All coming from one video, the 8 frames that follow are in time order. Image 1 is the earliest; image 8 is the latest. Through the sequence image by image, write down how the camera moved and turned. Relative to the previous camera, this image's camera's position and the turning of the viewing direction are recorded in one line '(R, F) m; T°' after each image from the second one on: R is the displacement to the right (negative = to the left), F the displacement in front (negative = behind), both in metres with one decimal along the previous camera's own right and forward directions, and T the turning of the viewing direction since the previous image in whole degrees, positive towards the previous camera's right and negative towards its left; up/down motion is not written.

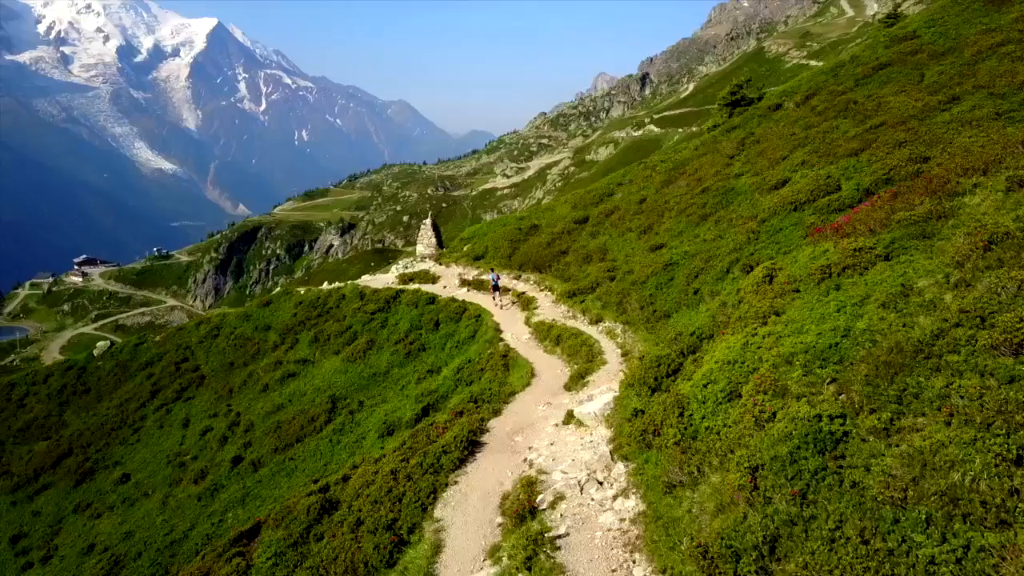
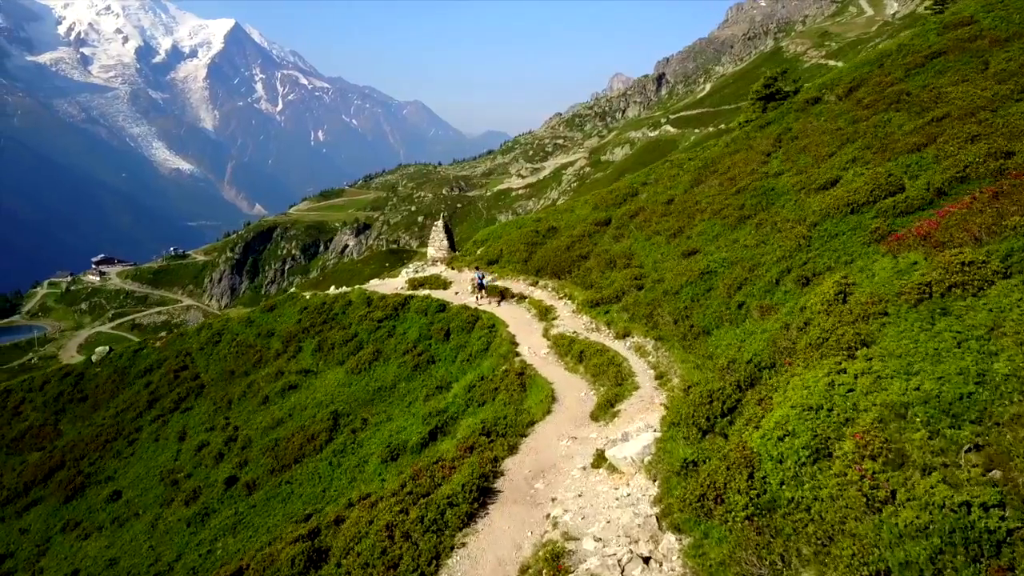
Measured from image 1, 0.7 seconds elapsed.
(-0.1, +2.8) m; -1°
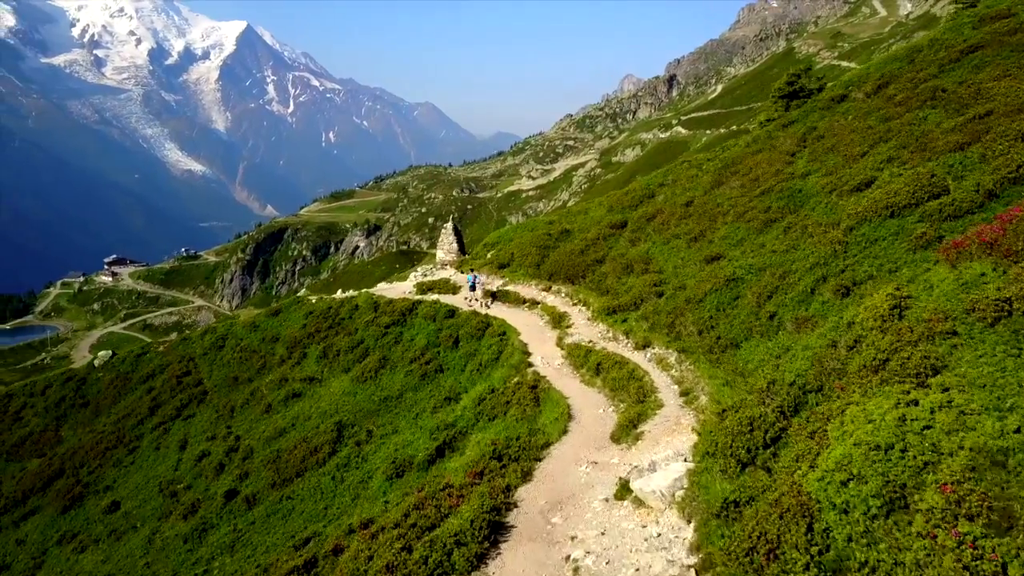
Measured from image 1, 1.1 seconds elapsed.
(-0.1, +1.5) m; -1°
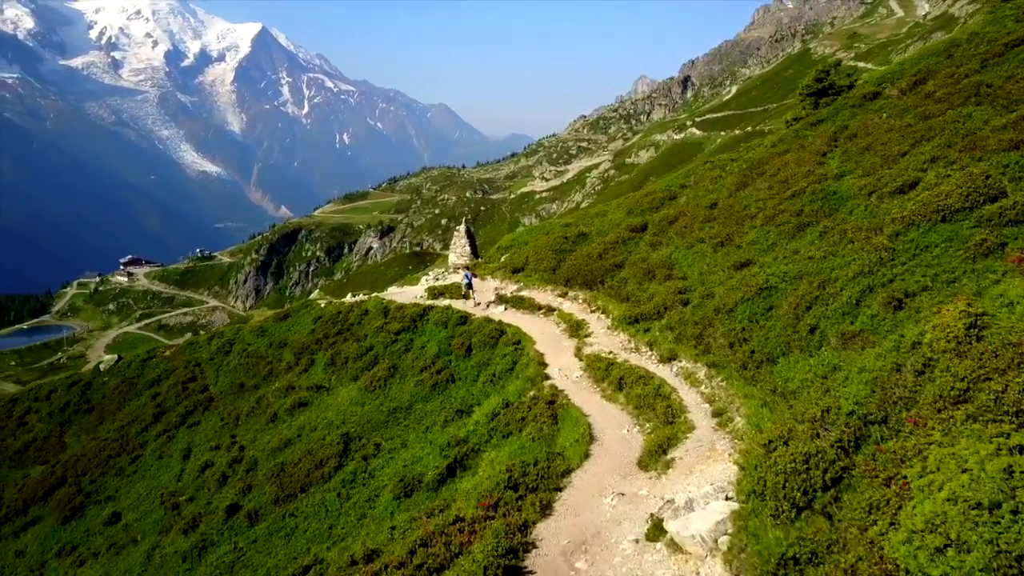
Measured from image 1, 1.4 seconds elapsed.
(-0.1, +1.5) m; -1°
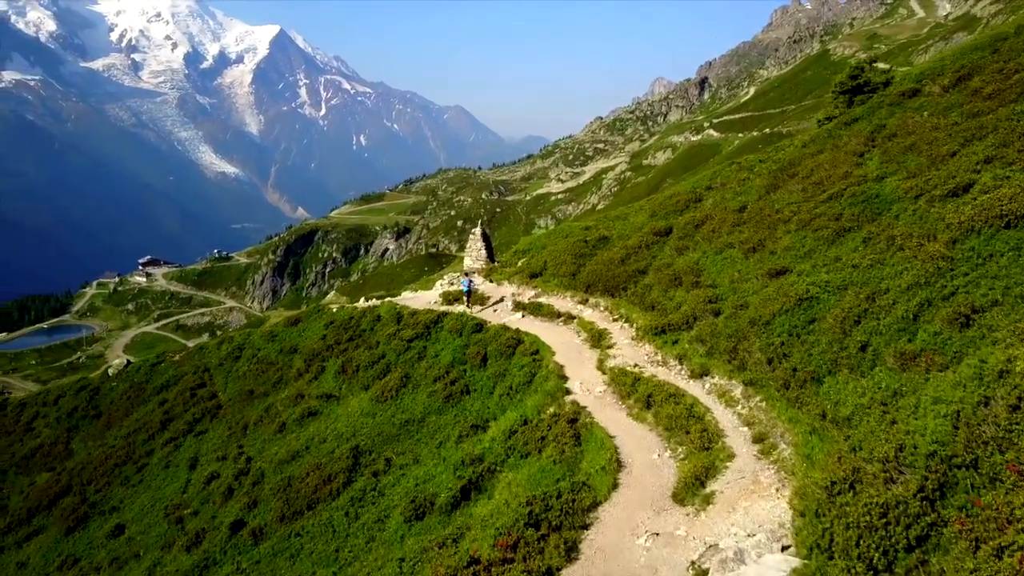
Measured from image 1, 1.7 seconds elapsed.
(-0.1, +1.5) m; -1°
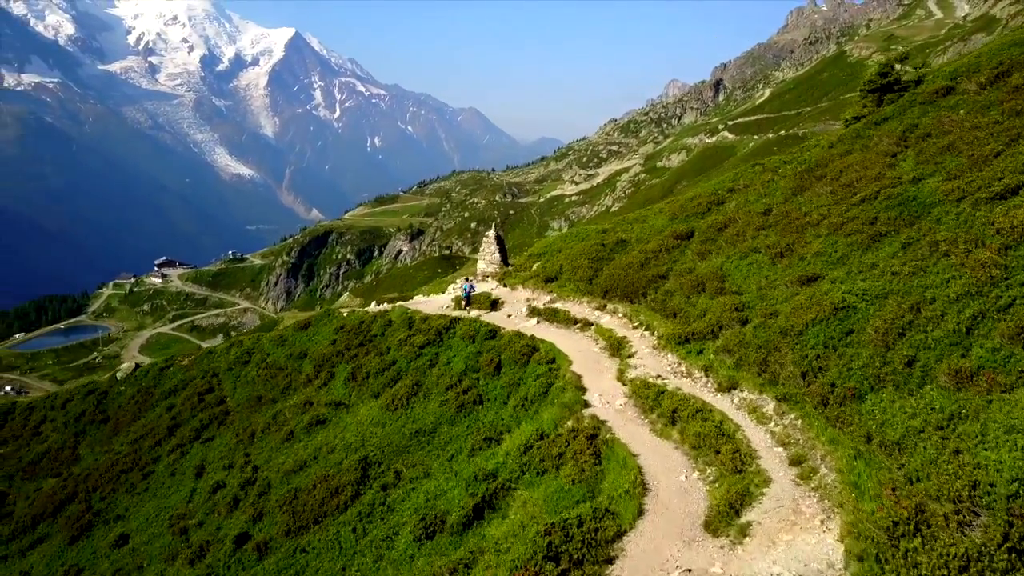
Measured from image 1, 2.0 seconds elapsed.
(-0.1, +1.1) m; -1°
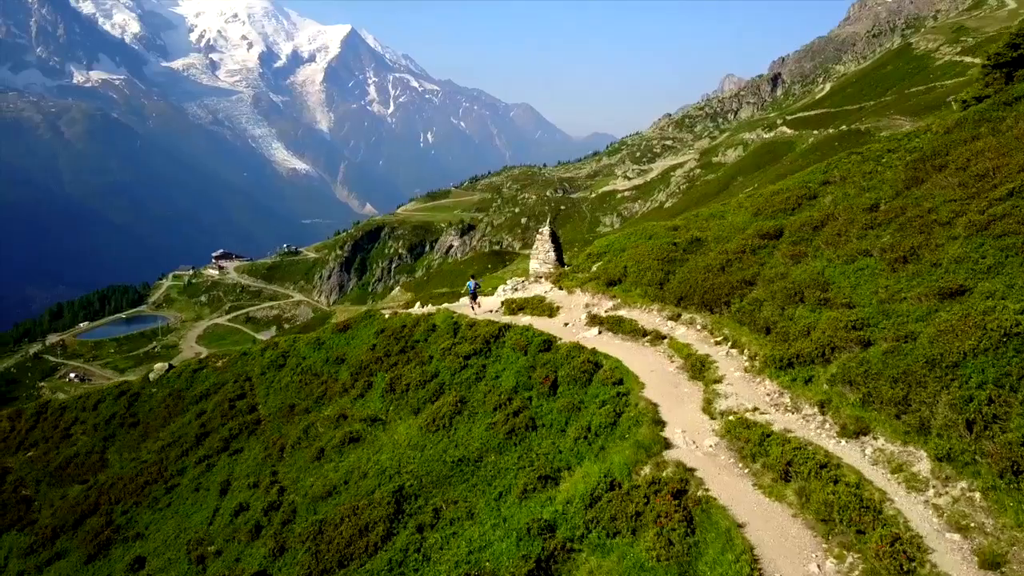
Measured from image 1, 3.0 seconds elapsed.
(-0.3, +4.1) m; -4°
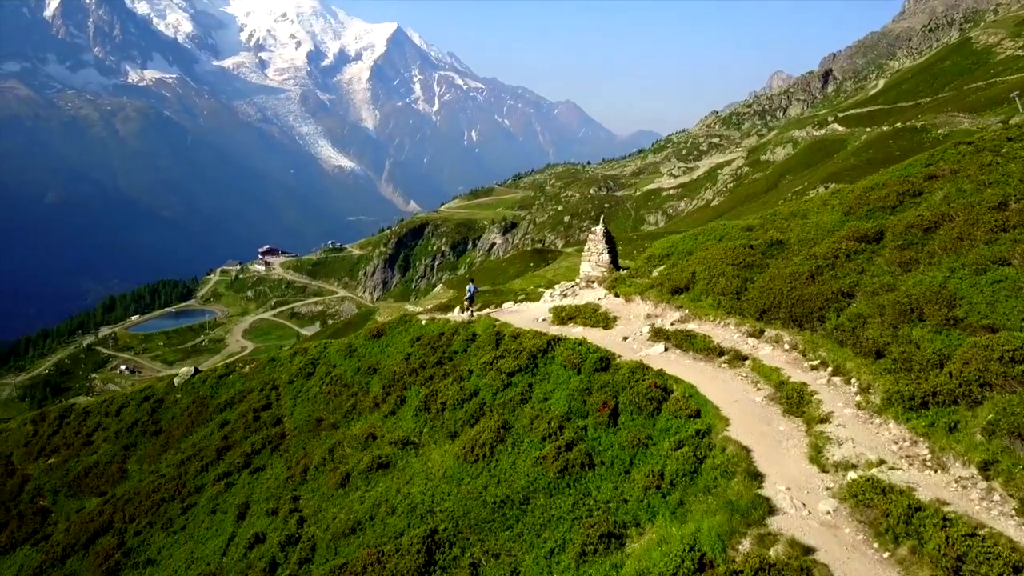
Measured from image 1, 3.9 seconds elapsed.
(-0.3, +3.8) m; -3°
